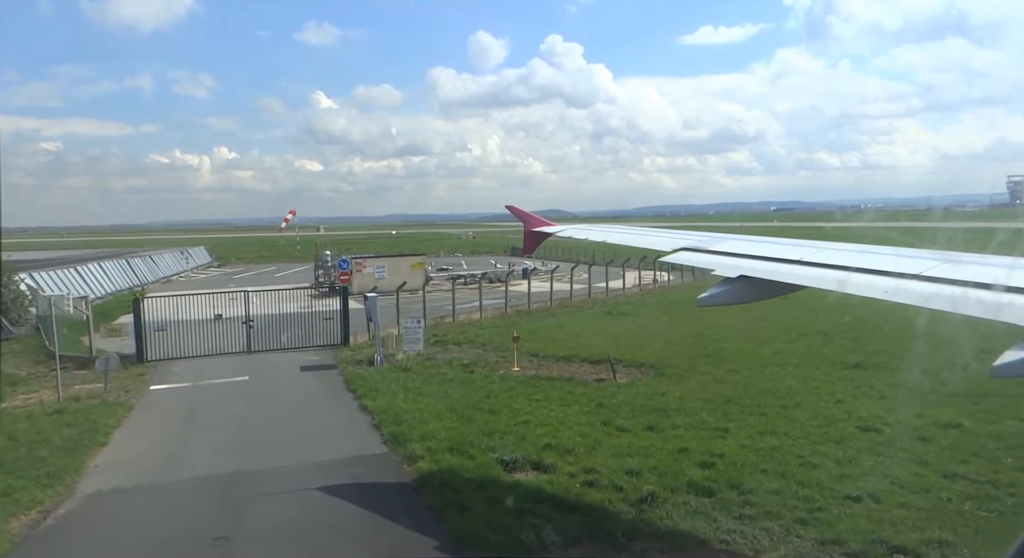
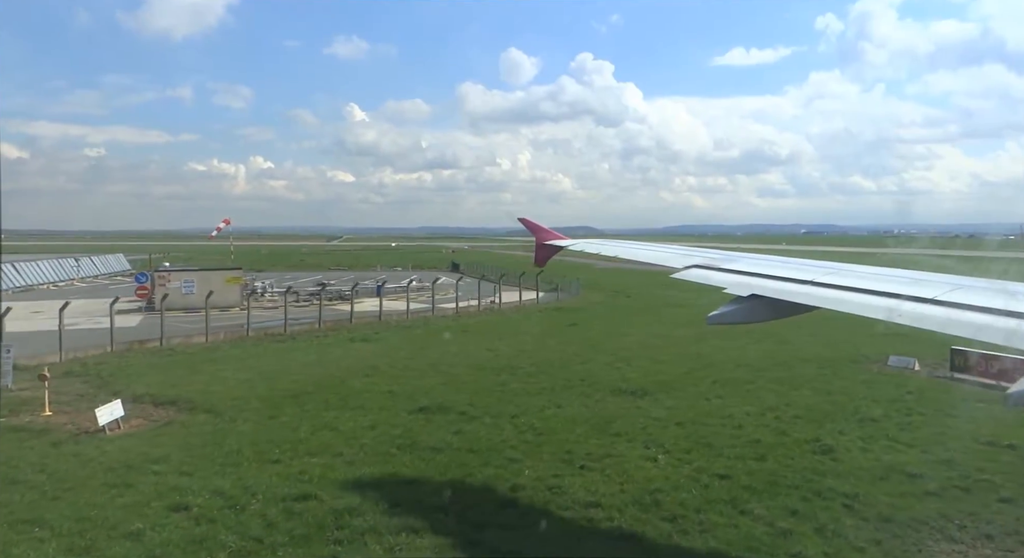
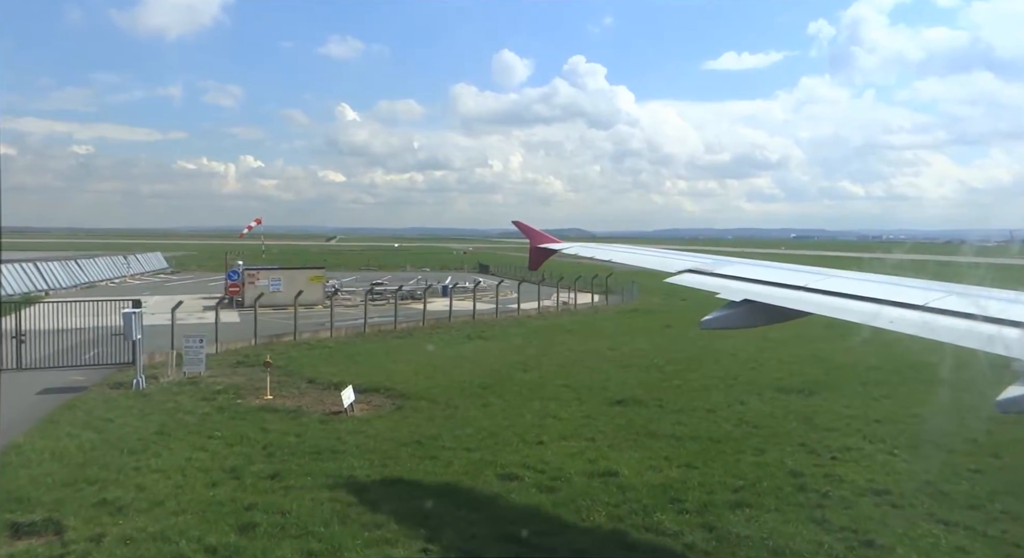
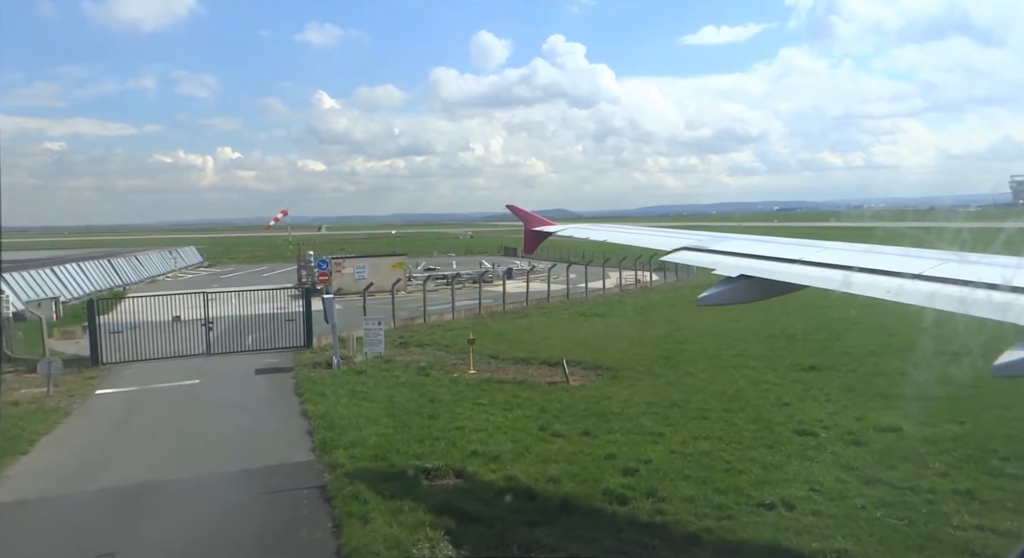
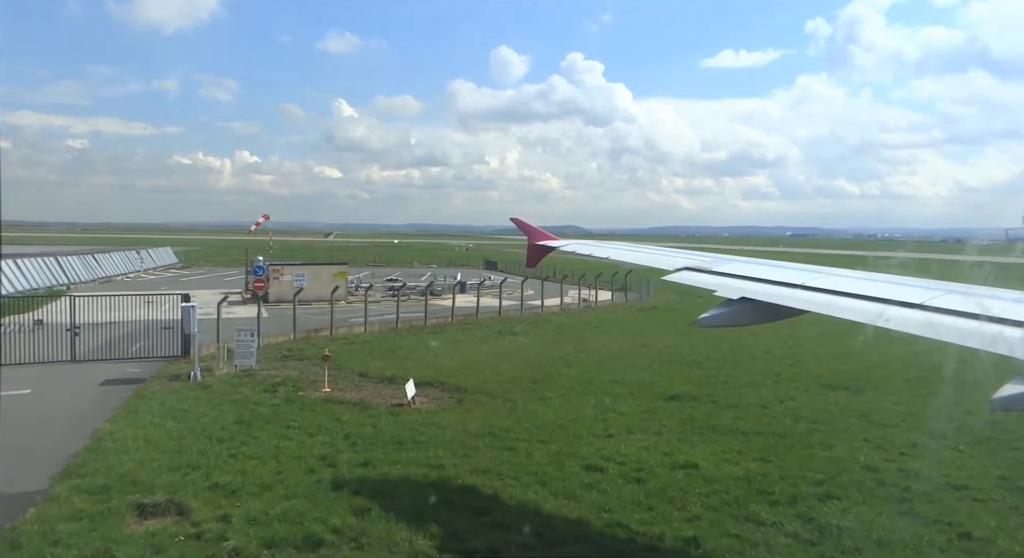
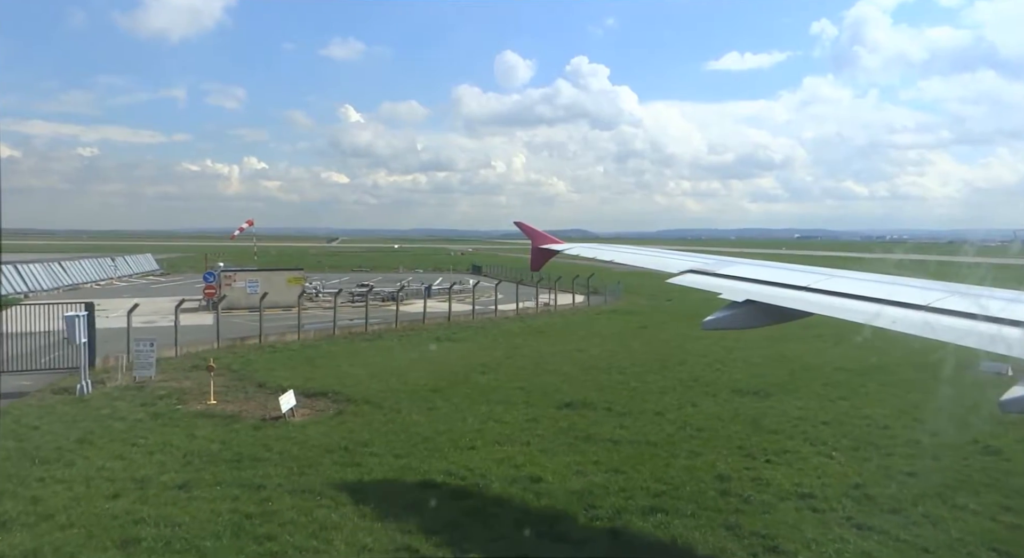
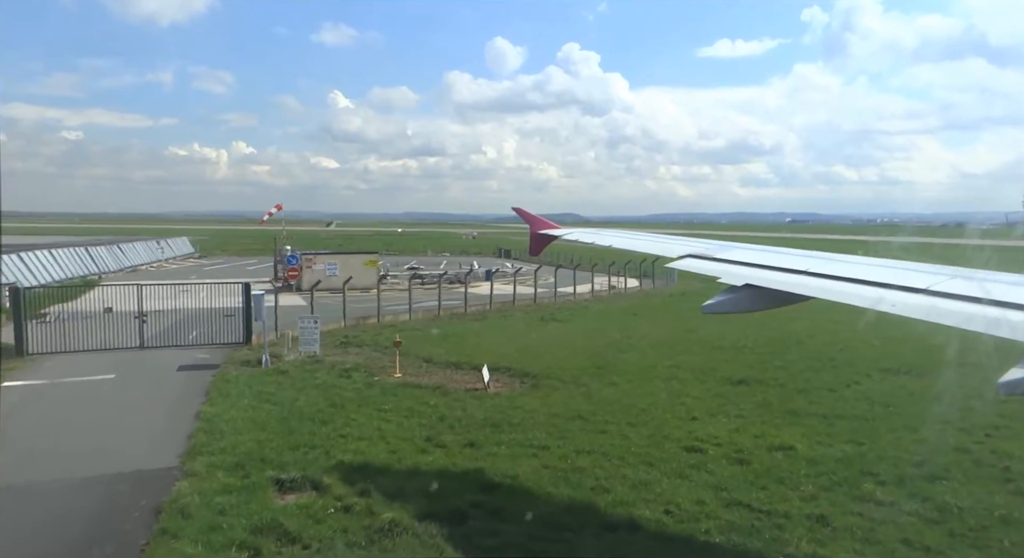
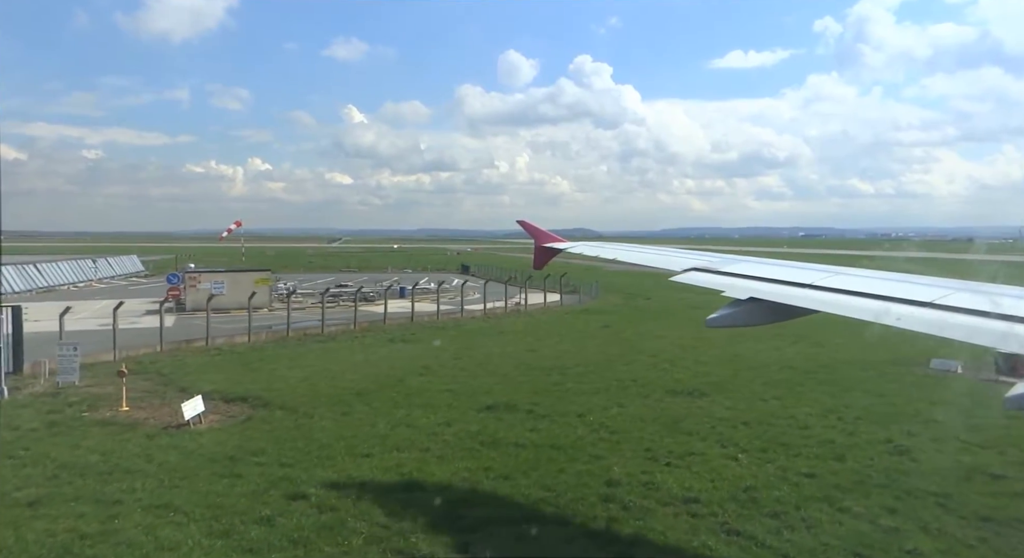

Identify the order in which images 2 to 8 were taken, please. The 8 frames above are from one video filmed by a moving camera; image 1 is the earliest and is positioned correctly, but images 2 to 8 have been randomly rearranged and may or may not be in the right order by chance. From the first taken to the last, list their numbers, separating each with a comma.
4, 7, 5, 3, 6, 8, 2
